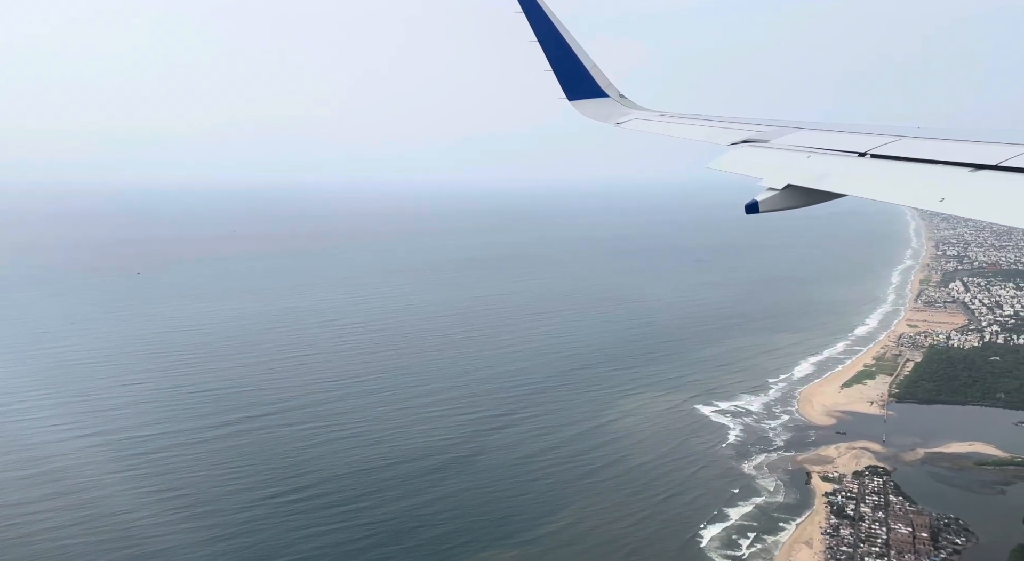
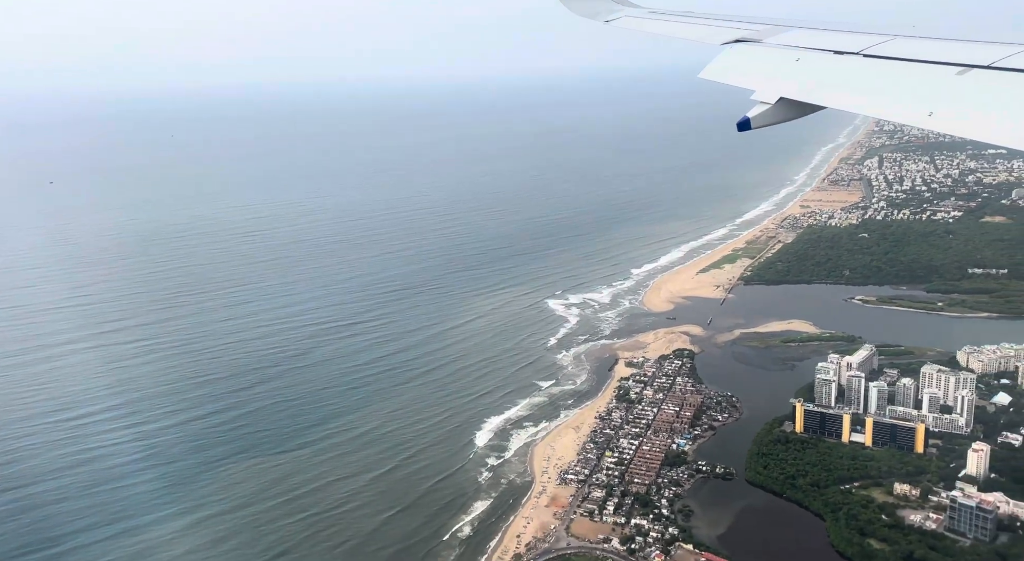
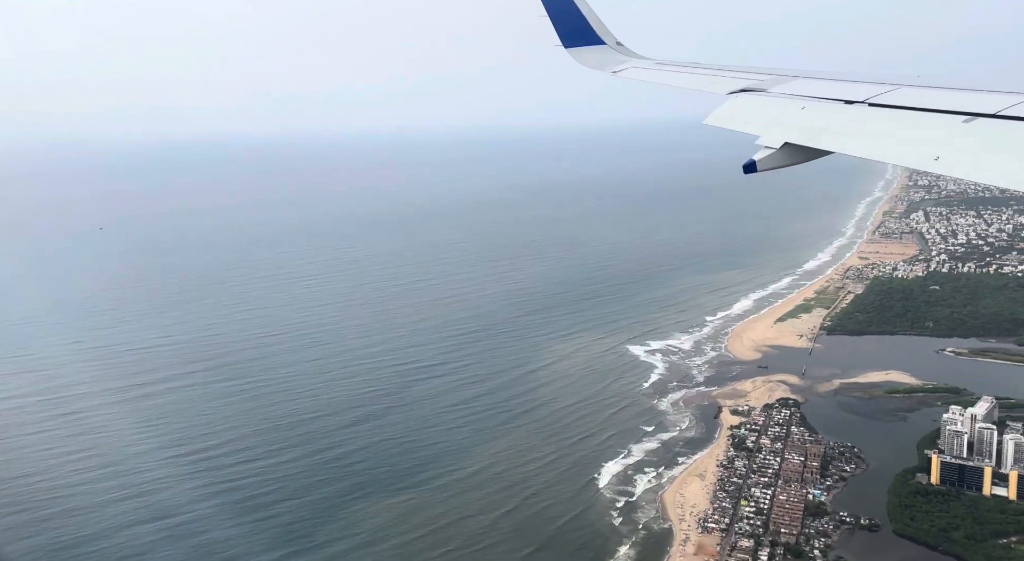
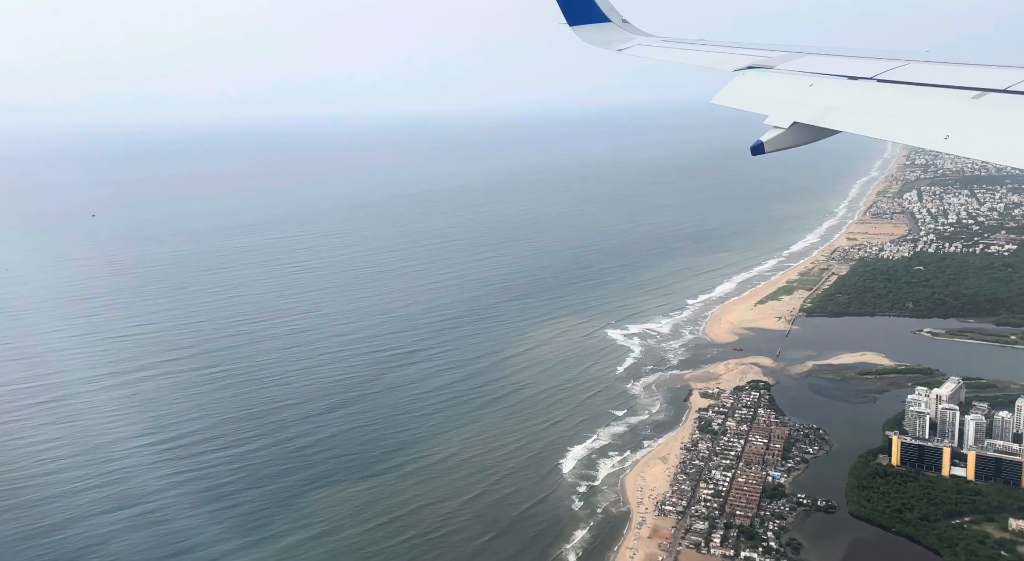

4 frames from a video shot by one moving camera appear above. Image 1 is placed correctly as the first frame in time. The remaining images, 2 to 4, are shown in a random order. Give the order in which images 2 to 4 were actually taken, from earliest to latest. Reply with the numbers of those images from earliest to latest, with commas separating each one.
3, 4, 2
